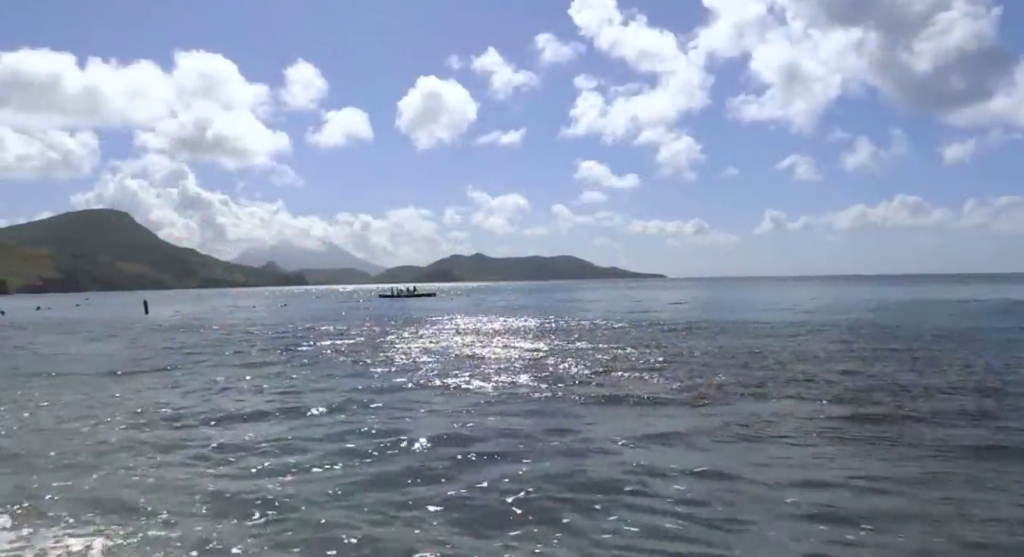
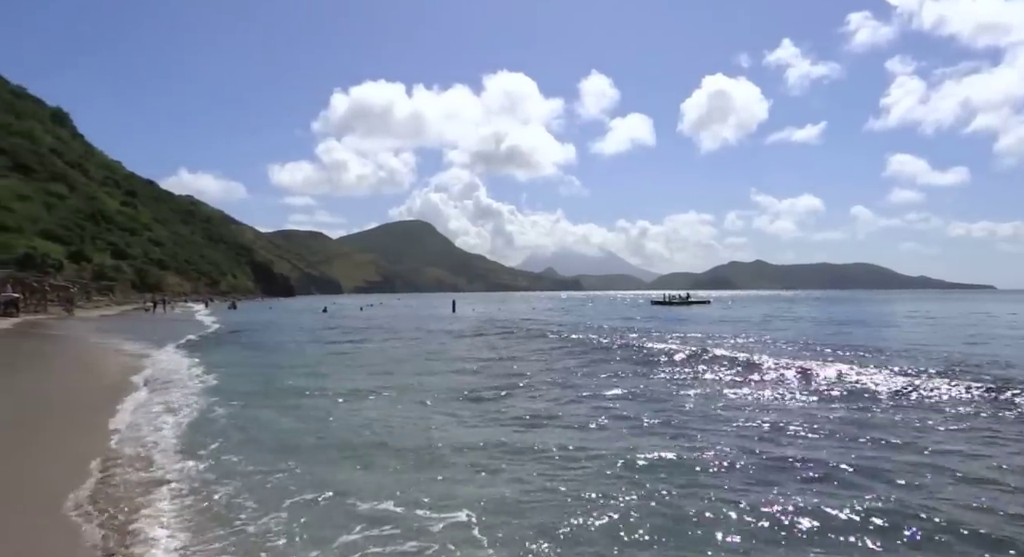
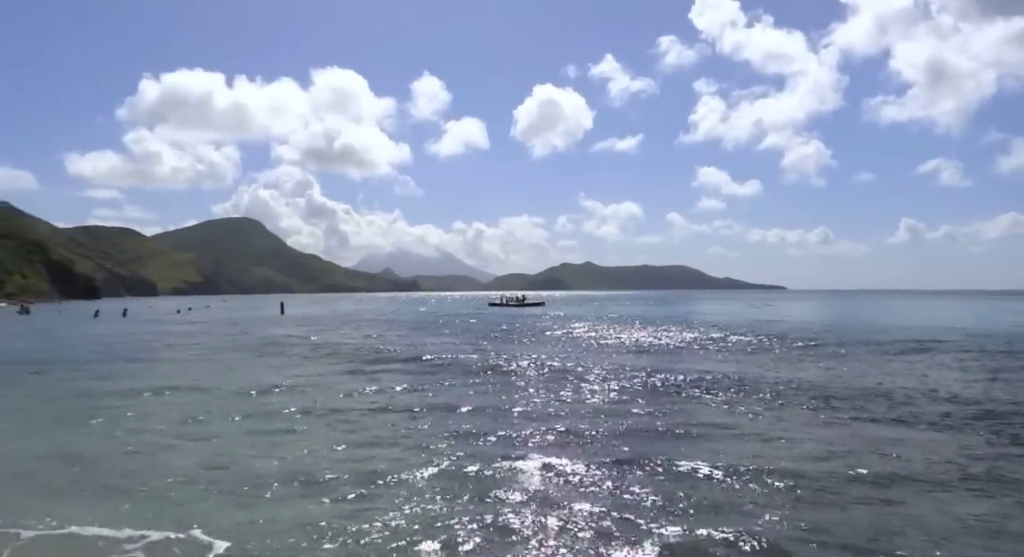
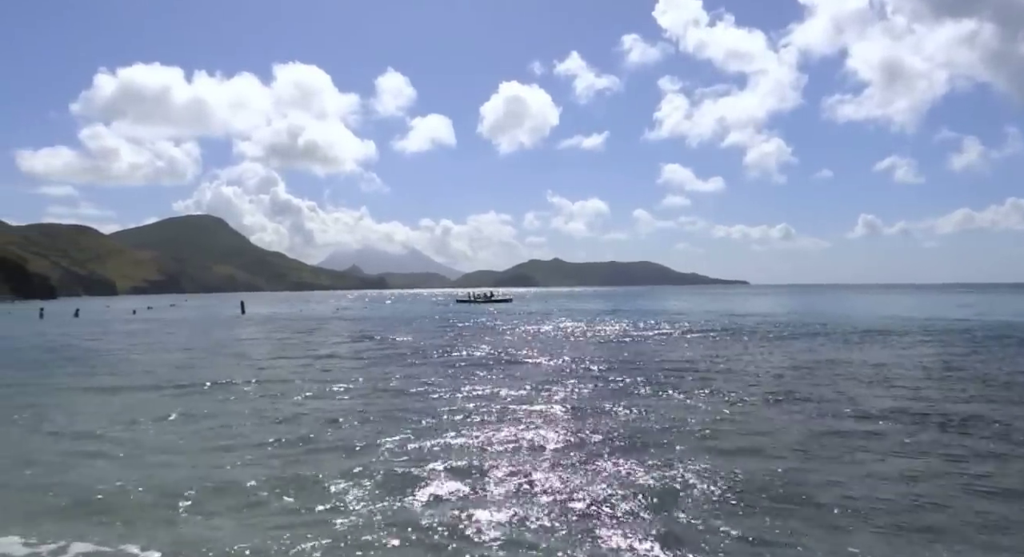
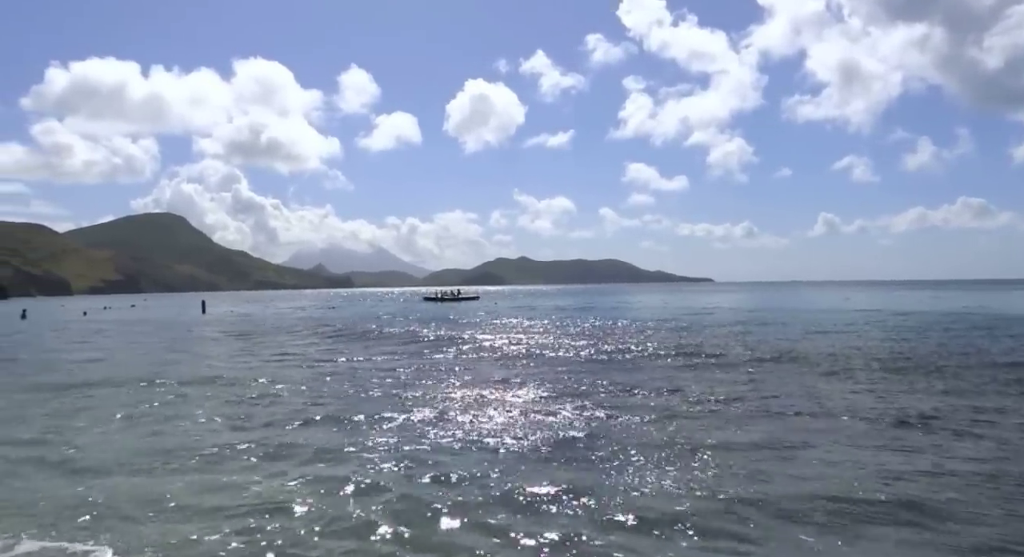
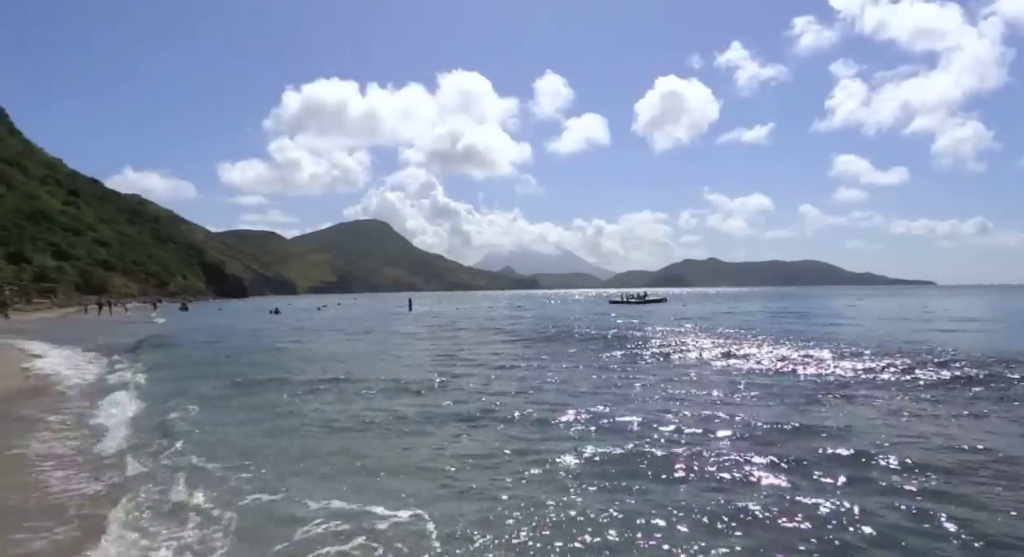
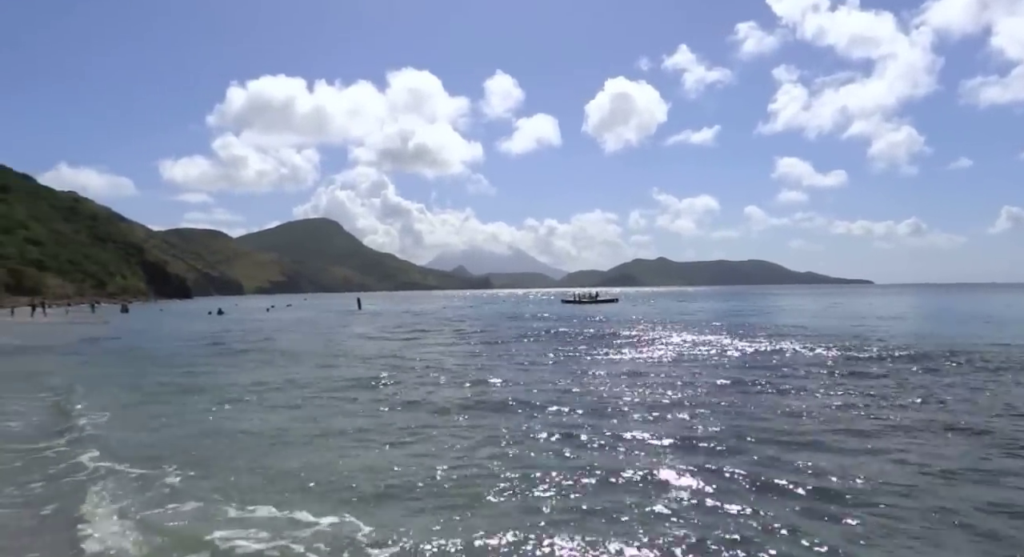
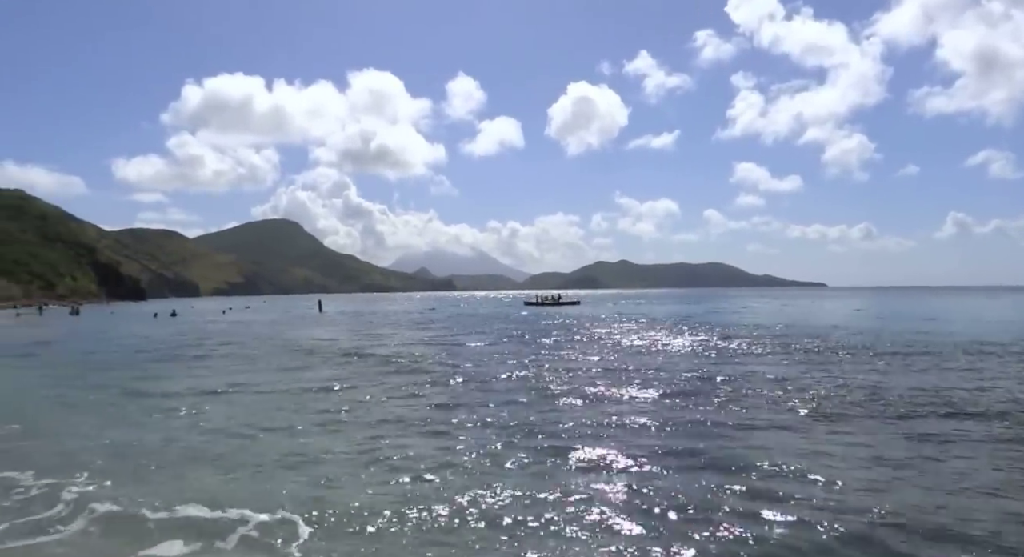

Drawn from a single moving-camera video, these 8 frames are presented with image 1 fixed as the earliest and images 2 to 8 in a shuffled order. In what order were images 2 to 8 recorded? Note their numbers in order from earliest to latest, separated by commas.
5, 4, 3, 8, 7, 6, 2
